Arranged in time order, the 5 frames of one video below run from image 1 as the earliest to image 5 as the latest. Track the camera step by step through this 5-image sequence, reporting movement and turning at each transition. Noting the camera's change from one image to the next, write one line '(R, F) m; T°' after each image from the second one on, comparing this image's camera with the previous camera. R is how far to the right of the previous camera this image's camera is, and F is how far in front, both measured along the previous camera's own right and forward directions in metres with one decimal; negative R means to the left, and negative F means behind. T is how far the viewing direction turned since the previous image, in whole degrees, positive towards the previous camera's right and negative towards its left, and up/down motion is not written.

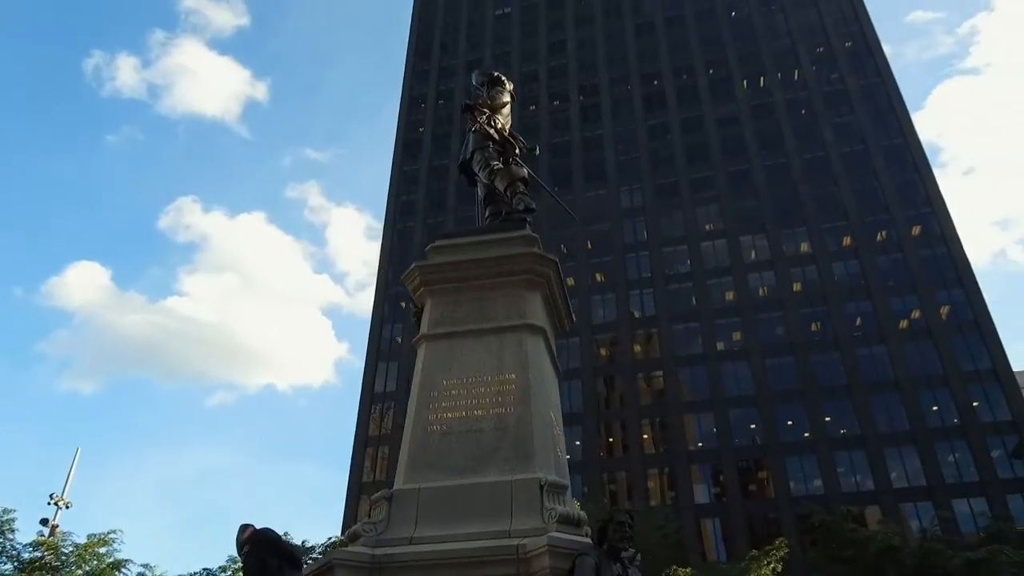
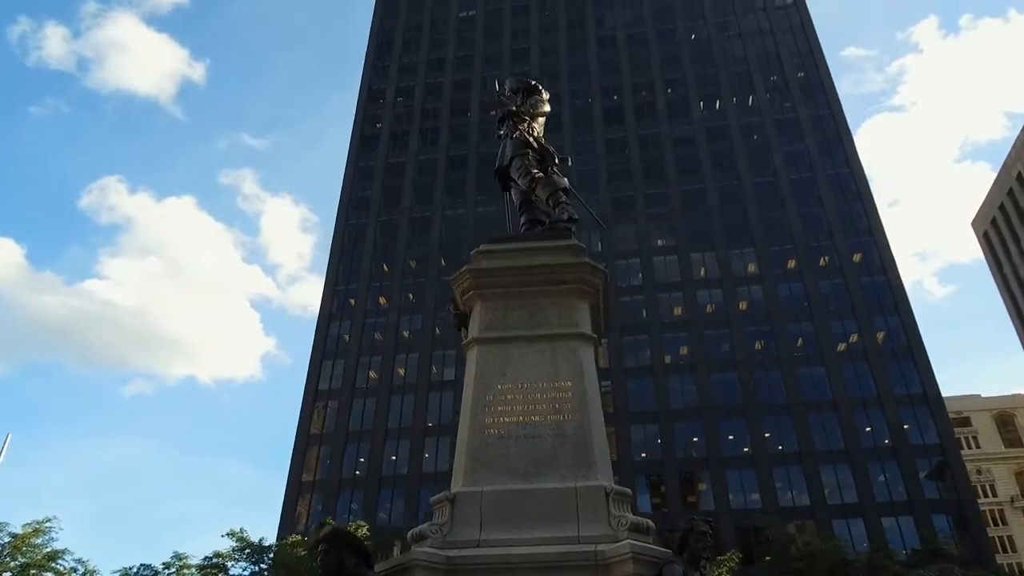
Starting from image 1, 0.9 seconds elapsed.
(-1.1, 0.0) m; +5°
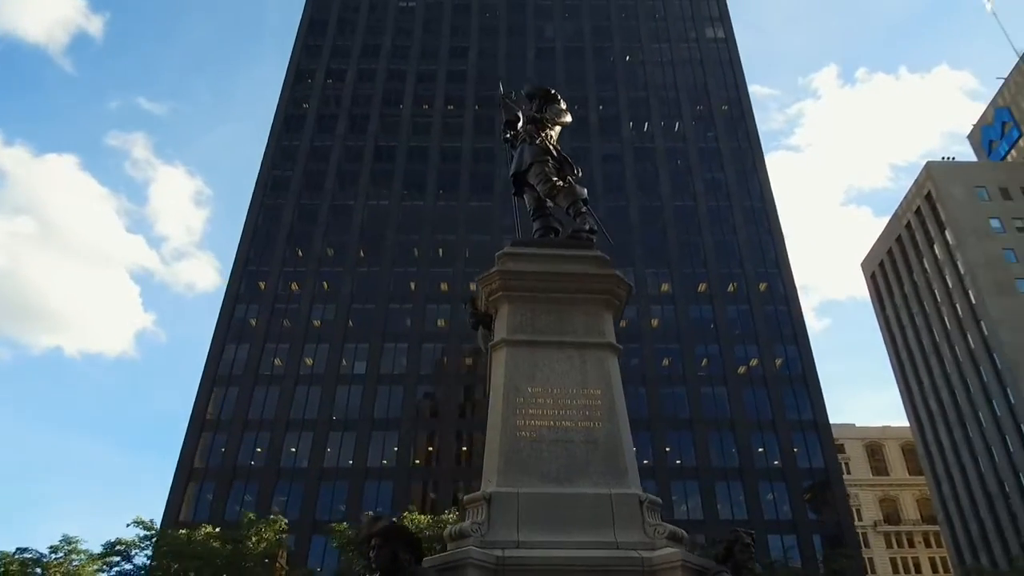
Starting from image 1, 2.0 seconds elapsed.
(-1.2, 0.0) m; +7°
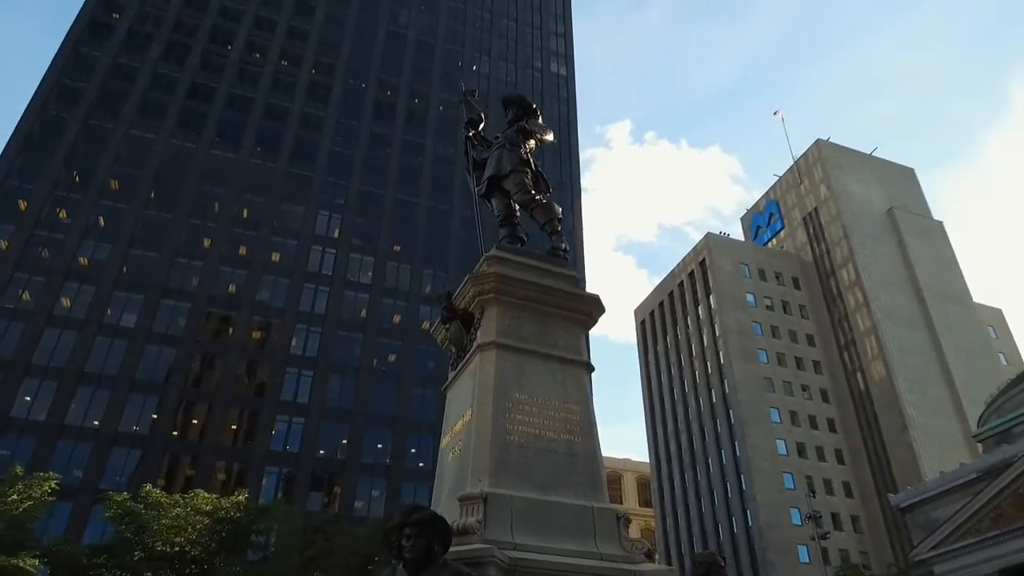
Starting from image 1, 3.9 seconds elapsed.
(-2.1, +0.2) m; +16°
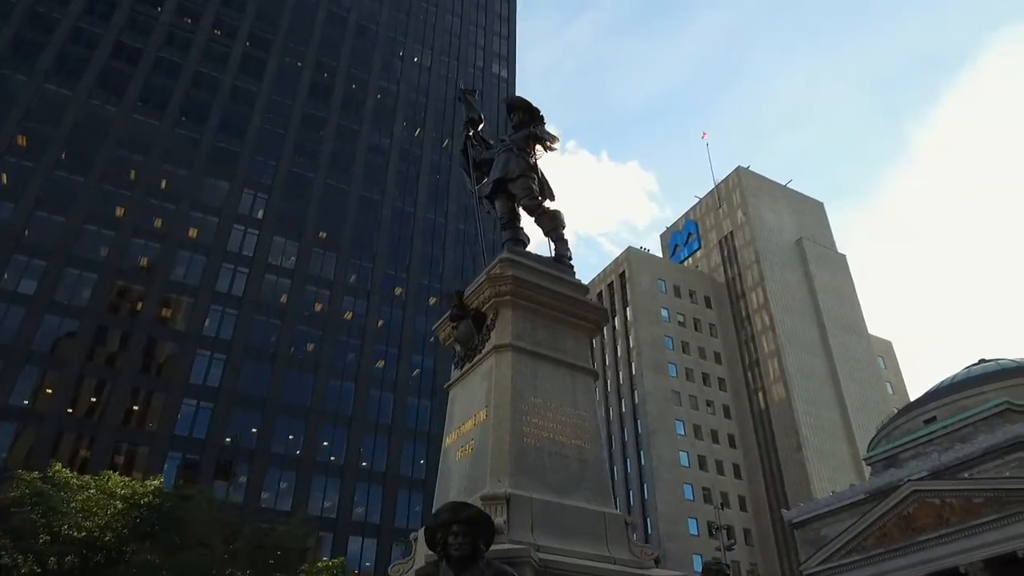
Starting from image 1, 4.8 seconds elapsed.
(-1.0, 0.0) m; +7°
